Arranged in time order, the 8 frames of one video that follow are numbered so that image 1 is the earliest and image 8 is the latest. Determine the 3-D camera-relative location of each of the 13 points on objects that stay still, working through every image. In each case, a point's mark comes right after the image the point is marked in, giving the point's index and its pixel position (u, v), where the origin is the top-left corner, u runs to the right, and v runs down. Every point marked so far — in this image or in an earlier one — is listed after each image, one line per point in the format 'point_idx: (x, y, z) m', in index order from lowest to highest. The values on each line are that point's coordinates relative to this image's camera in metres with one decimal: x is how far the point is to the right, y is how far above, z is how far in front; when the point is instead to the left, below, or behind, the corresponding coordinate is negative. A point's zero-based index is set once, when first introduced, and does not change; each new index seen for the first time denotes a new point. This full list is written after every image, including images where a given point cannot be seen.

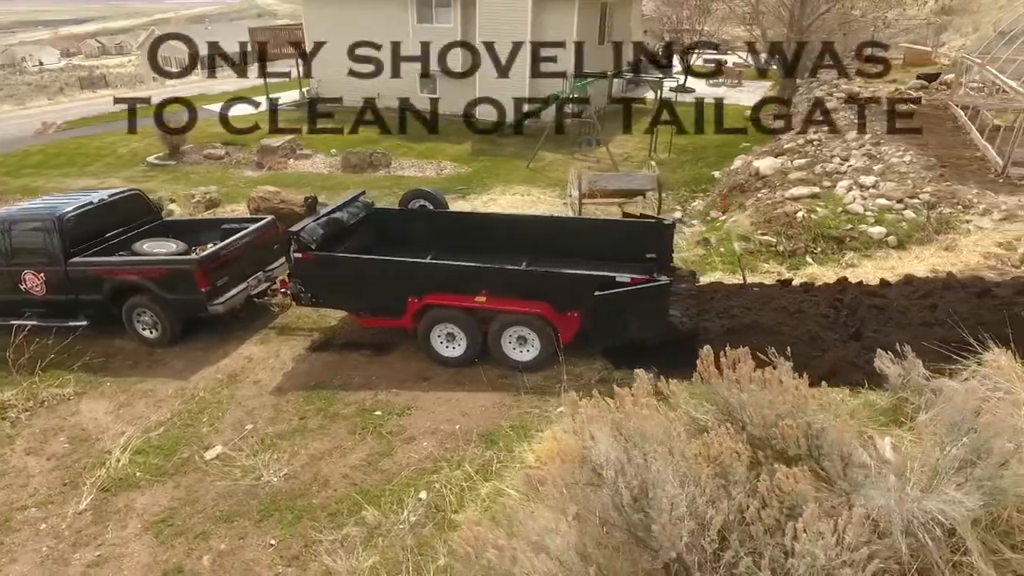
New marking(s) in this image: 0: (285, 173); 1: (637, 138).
0: (-6.1, +3.1, +17.2) m
1: (+3.9, +4.7, +19.9) m
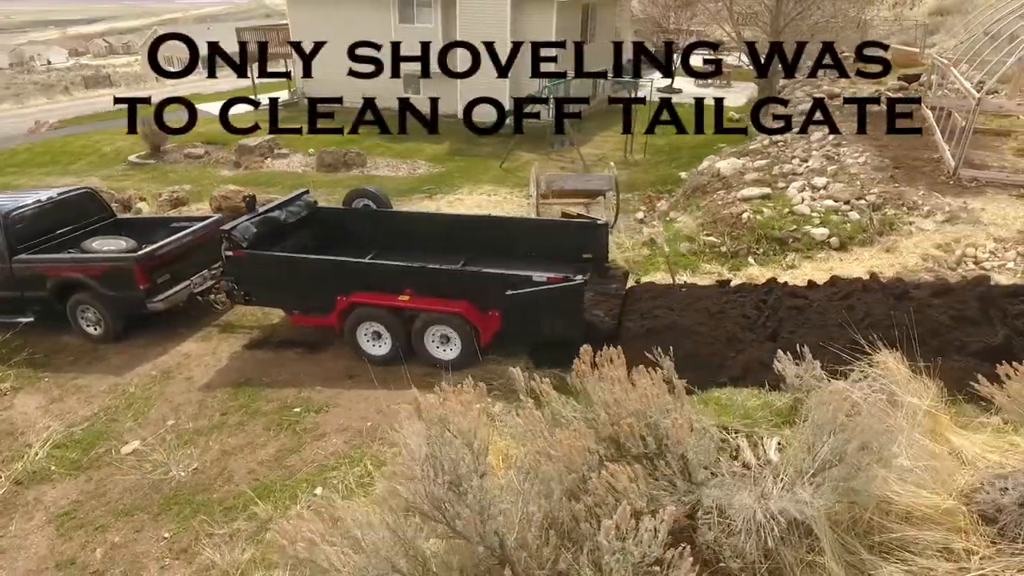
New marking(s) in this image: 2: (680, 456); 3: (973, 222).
0: (-6.8, +3.2, +17.3) m
1: (+3.2, +4.7, +19.9) m
2: (+0.9, -1.0, +3.8) m
3: (+6.5, +0.9, +8.9) m
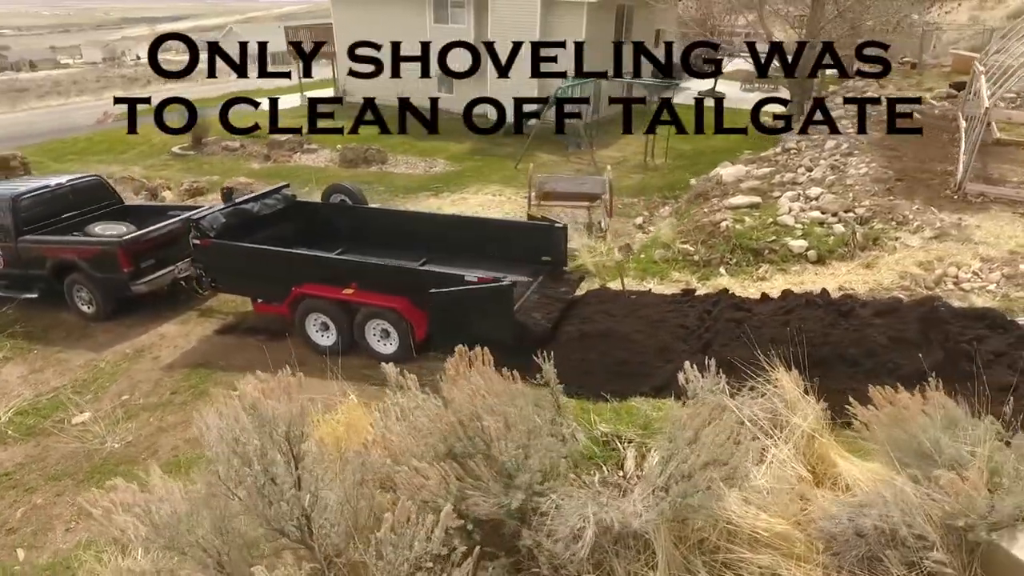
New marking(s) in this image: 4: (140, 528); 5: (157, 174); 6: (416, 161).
0: (-6.4, +3.5, +18.0) m
1: (+3.9, +4.5, +19.6) m
2: (-0.1, -1.0, +3.8) m
3: (+6.0, +0.6, +8.4) m
4: (-2.0, -1.3, +3.4) m
5: (-10.1, +3.3, +18.1) m
6: (-2.7, +3.7, +18.2) m
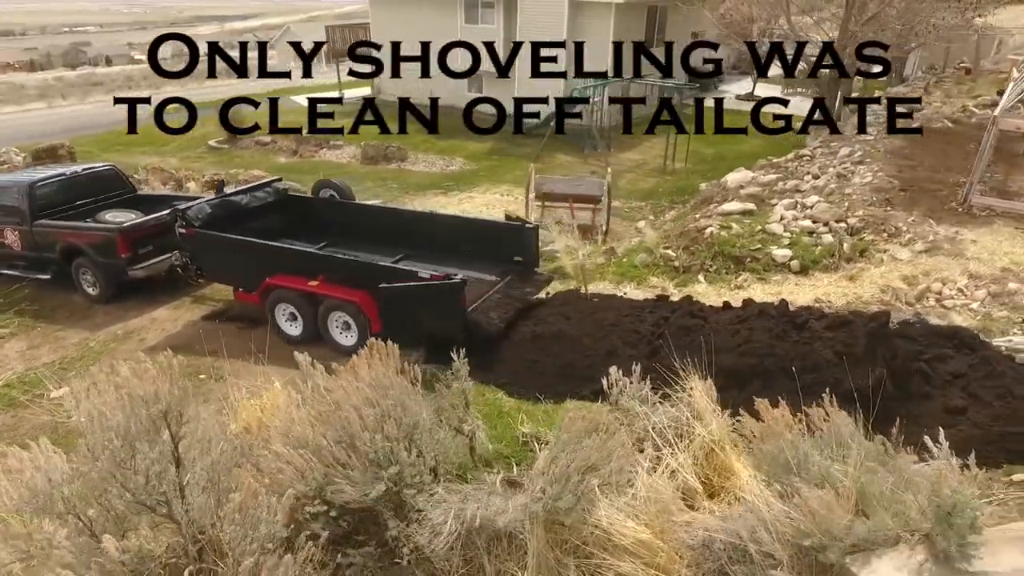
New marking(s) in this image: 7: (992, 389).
0: (-5.9, +3.7, +18.5) m
1: (+4.5, +4.3, +19.3) m
2: (-0.9, -1.0, +3.9) m
3: (+5.6, +0.4, +8.0) m
4: (-2.8, -1.2, +3.7) m
5: (-9.6, +3.7, +18.9) m
6: (-2.2, +3.8, +18.4) m
7: (+4.2, -0.9, +5.5) m
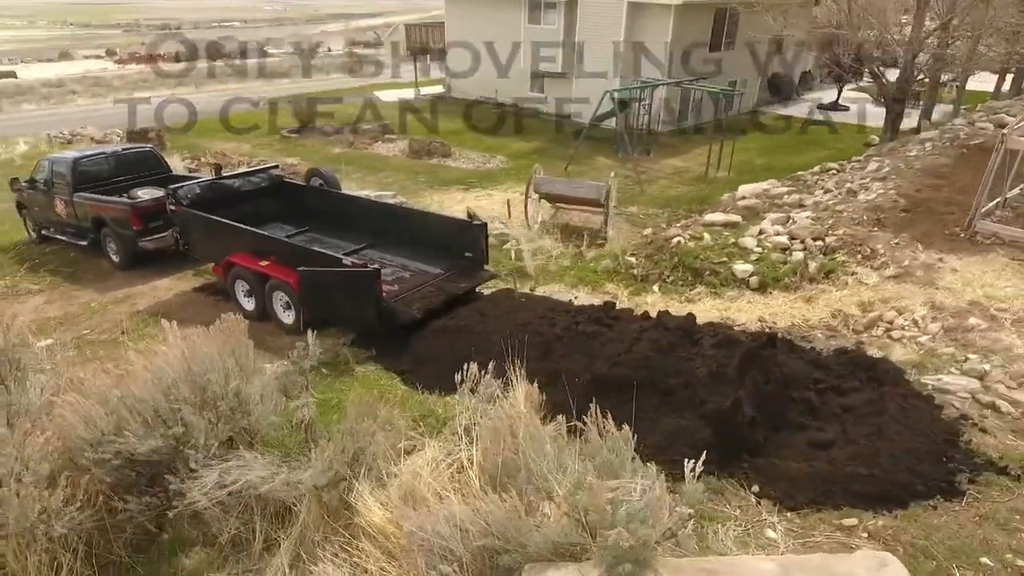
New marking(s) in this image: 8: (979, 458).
0: (-4.6, +4.2, +19.5) m
1: (+5.8, +4.0, +18.7) m
2: (-2.4, -0.8, +4.3) m
3: (+4.8, +0.1, +7.3) m
4: (-4.3, -0.9, +4.4) m
5: (-8.2, +4.4, +20.4) m
6: (-1.1, +3.9, +18.8) m
7: (+2.9, -1.1, +5.1) m
8: (+3.6, -1.3, +4.9) m
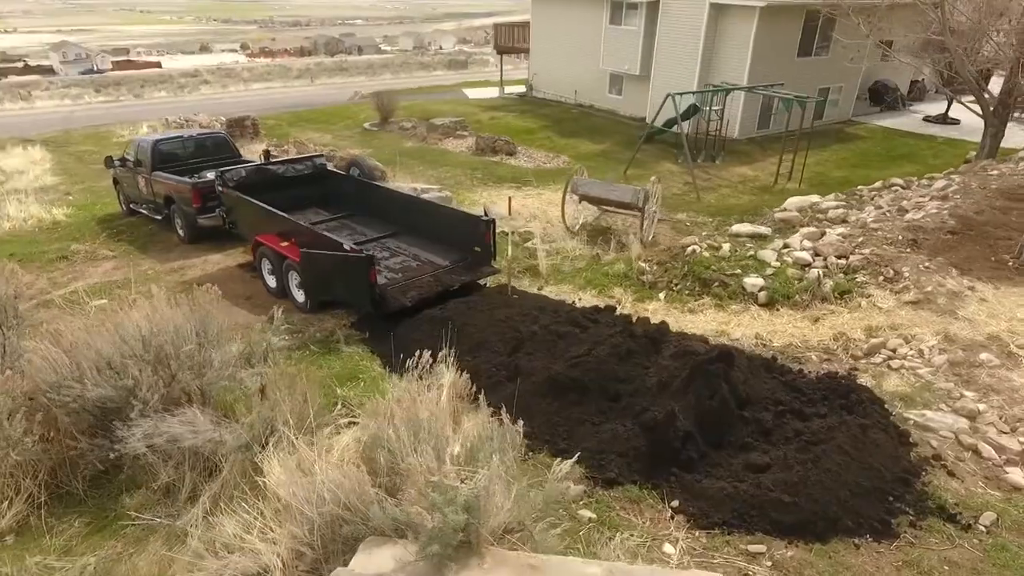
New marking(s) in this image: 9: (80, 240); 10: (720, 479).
0: (-2.6, +4.5, +20.1) m
1: (+7.5, +3.5, +17.8) m
2: (-3.0, -0.6, +4.8) m
3: (+4.6, -0.3, +6.7) m
4: (-4.9, -0.5, +5.1) m
5: (-6.0, +5.0, +21.6) m
6: (+0.8, +4.0, +18.9) m
7: (+2.3, -1.3, +4.8) m
8: (+3.0, -1.5, +4.5) m
9: (-8.4, +0.9, +12.3) m
10: (+1.6, -1.4, +4.7) m
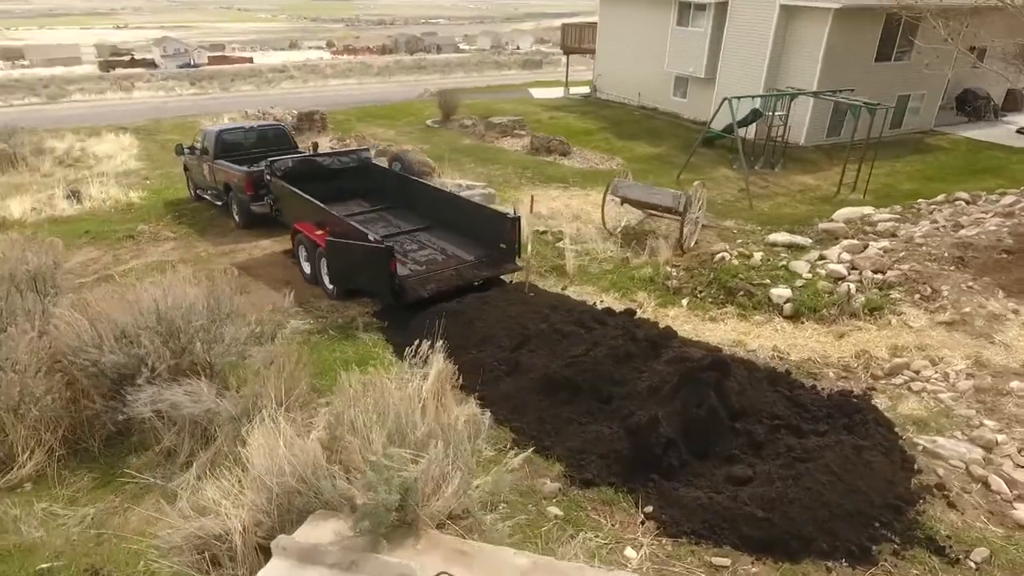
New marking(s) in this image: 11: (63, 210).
0: (-0.8, +4.6, +20.4) m
1: (+8.9, +3.1, +17.0) m
2: (-3.1, -0.4, +5.1) m
3: (+4.7, -0.5, +6.3) m
4: (-4.9, -0.2, +5.7) m
5: (-4.0, +5.3, +22.2) m
6: (+2.4, +3.9, +18.8) m
7: (+2.1, -1.4, +4.6) m
8: (+2.8, -1.6, +4.2) m
9: (-7.6, +1.4, +13.2) m
10: (+1.4, -1.5, +4.6) m
11: (-9.8, +1.7, +13.7) m
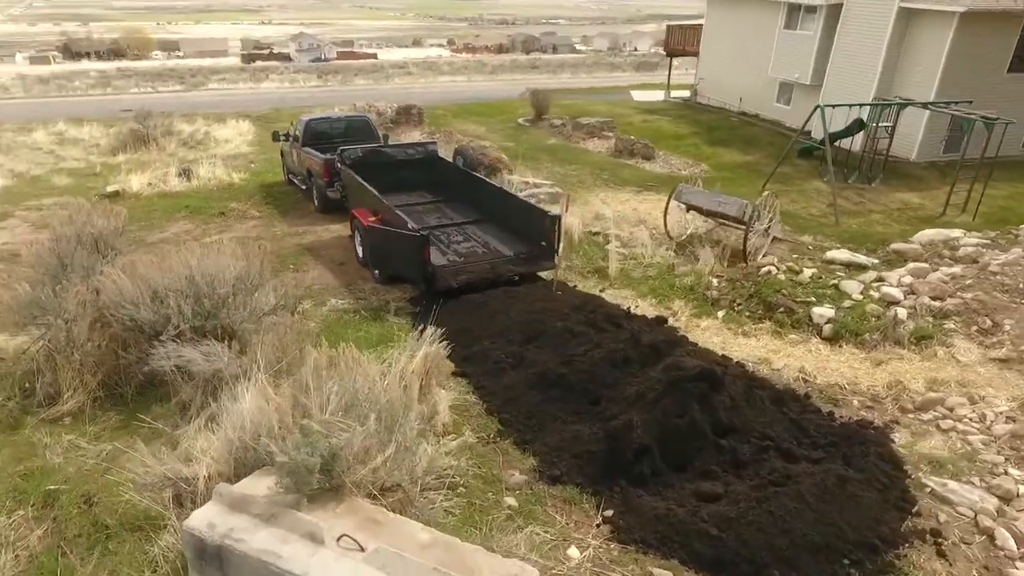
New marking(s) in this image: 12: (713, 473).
0: (+1.9, +4.6, +20.4) m
1: (+10.9, +2.3, +15.5) m
2: (-3.1, -0.1, +5.7) m
3: (+4.7, -0.8, +5.6) m
4: (-4.8, +0.3, +6.6) m
5: (-0.9, +5.5, +22.6) m
6: (+4.8, +3.7, +18.3) m
7: (+1.9, -1.5, +4.4) m
8: (+2.4, -1.8, +3.9) m
9: (-6.2, +2.0, +14.4) m
10: (+1.1, -1.5, +4.5) m
11: (-8.2, +2.5, +15.2) m
12: (+1.5, -1.4, +4.7) m
